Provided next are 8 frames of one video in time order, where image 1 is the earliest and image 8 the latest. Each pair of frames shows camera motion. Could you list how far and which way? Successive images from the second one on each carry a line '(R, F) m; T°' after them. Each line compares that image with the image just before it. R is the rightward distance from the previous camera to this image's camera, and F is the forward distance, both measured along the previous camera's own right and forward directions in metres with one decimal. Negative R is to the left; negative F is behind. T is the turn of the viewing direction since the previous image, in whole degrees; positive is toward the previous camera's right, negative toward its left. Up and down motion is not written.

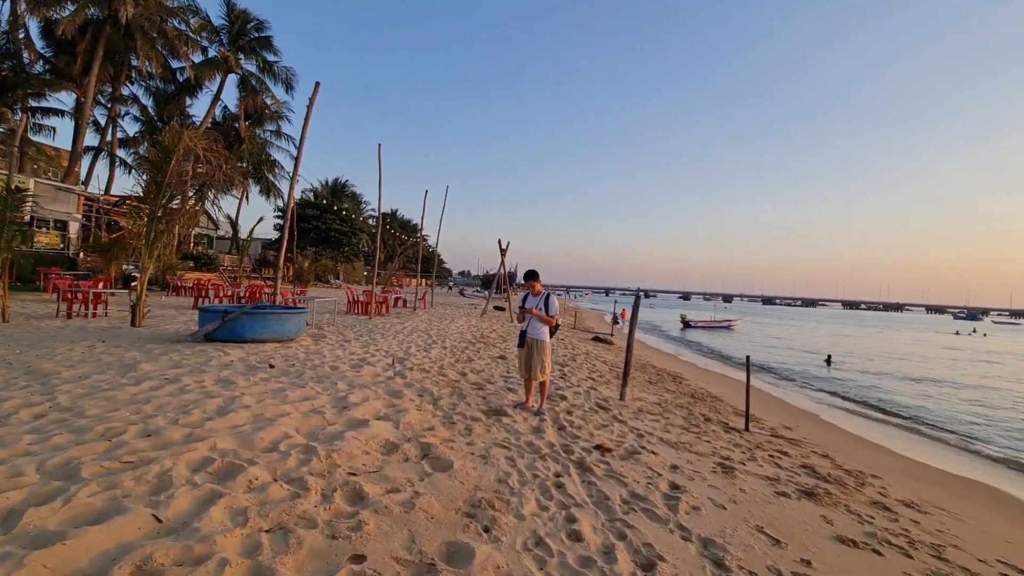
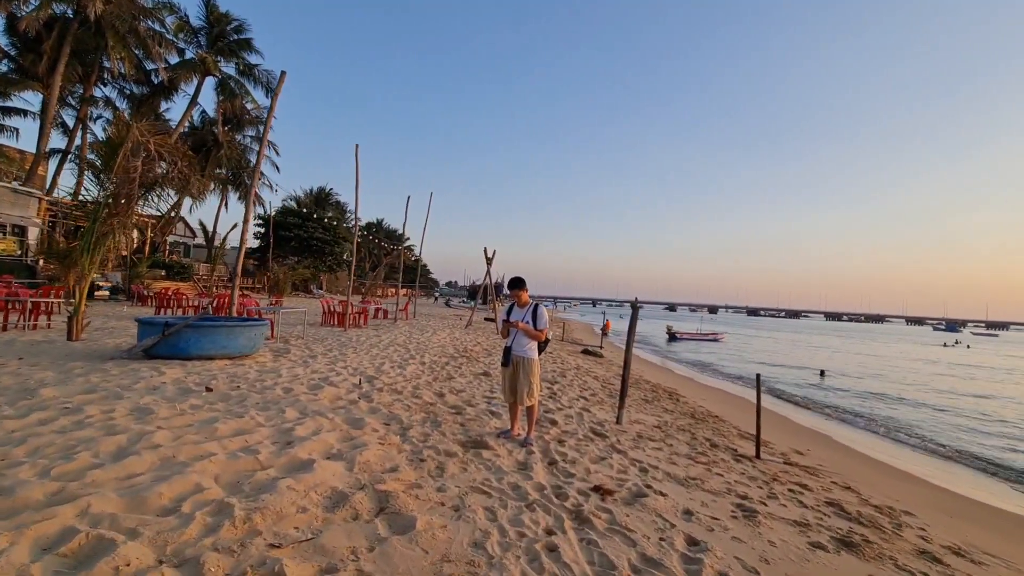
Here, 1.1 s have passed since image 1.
(0.0, +0.8) m; +1°
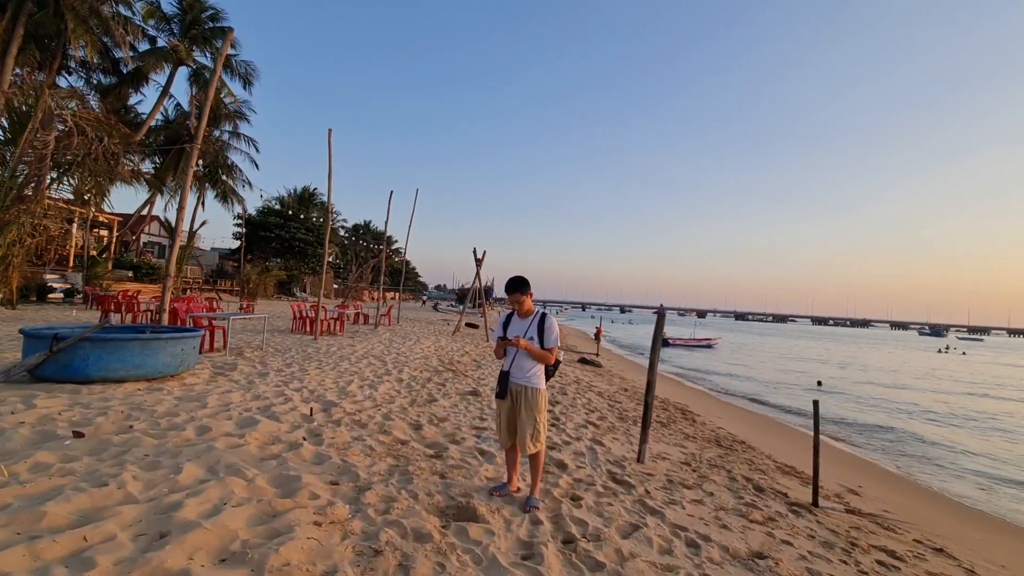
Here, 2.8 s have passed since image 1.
(-0.1, +1.4) m; +1°
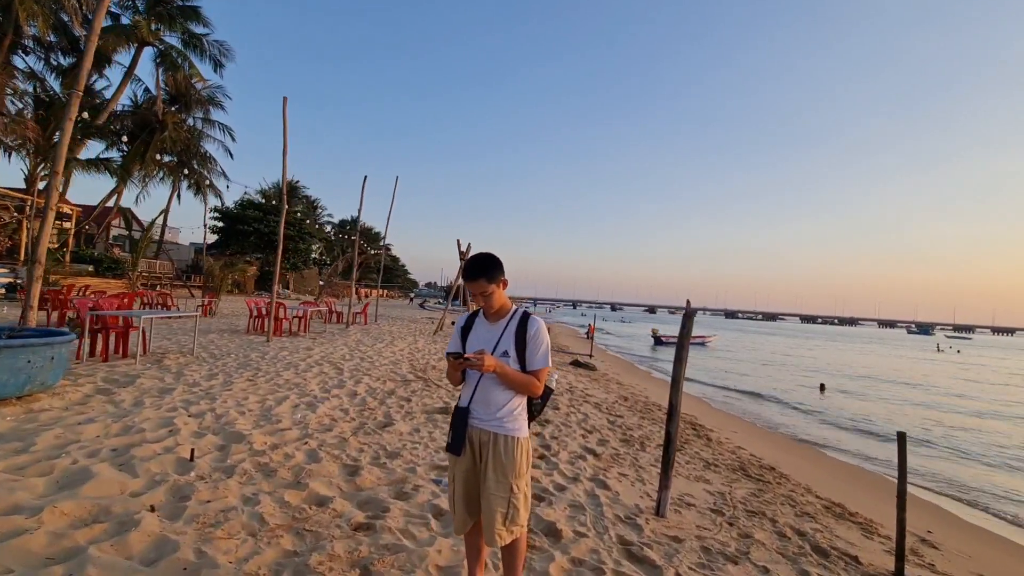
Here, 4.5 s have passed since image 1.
(+0.1, +1.5) m; +1°
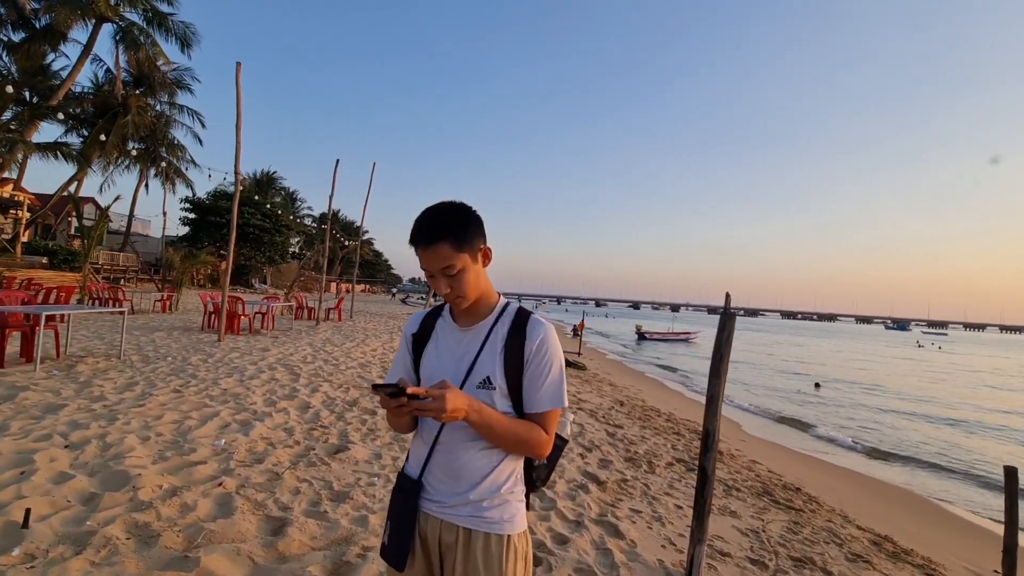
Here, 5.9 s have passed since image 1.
(0.0, +1.1) m; +2°
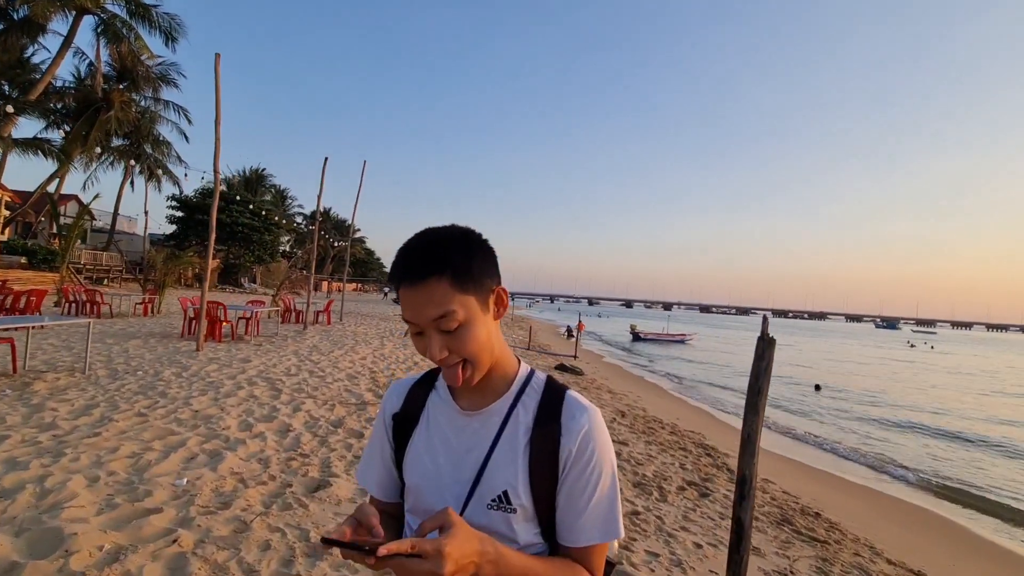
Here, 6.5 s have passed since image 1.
(-0.1, +0.5) m; +1°
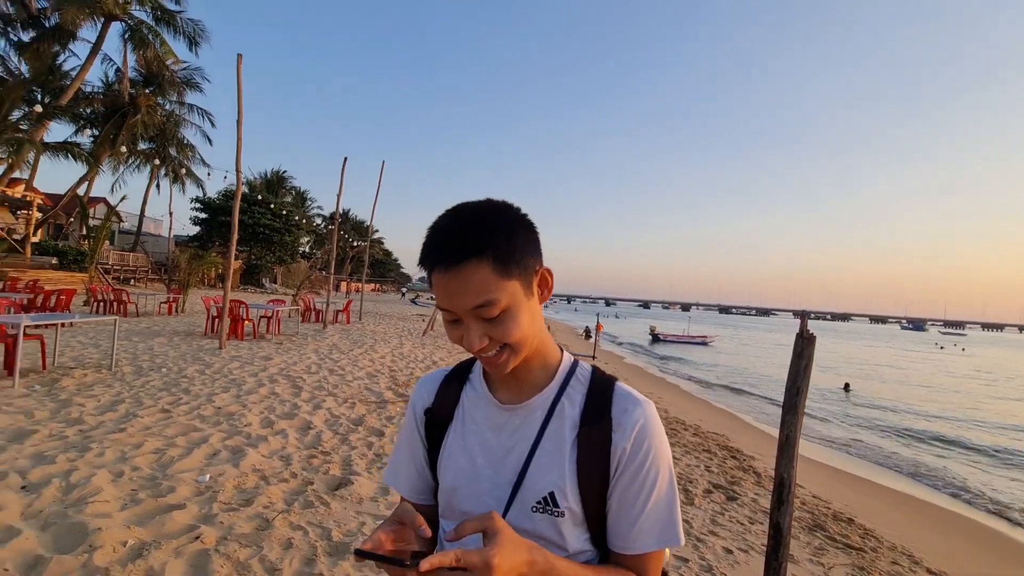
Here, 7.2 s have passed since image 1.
(-0.1, +0.1) m; -2°
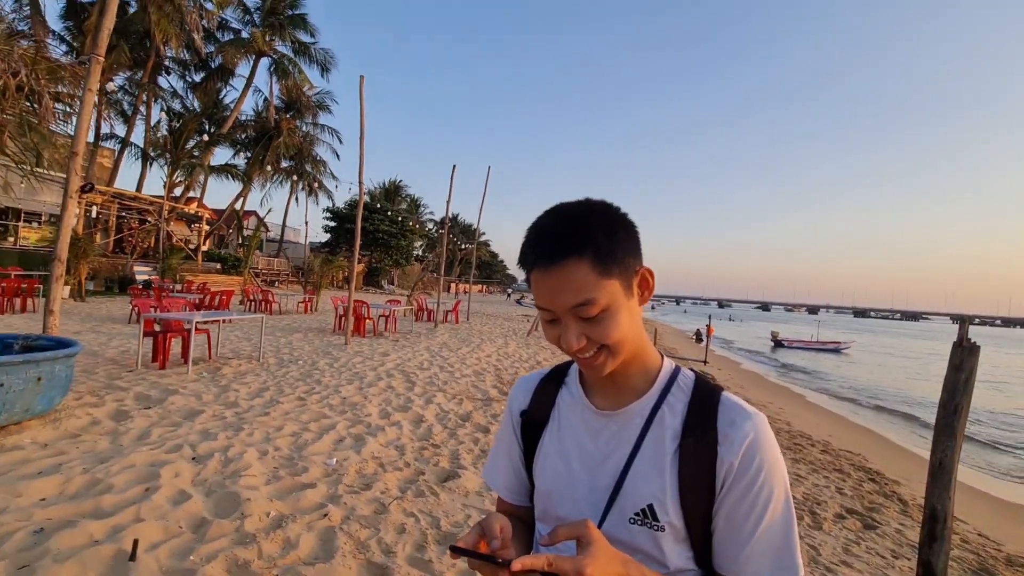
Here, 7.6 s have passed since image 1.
(0.0, 0.0) m; -12°
